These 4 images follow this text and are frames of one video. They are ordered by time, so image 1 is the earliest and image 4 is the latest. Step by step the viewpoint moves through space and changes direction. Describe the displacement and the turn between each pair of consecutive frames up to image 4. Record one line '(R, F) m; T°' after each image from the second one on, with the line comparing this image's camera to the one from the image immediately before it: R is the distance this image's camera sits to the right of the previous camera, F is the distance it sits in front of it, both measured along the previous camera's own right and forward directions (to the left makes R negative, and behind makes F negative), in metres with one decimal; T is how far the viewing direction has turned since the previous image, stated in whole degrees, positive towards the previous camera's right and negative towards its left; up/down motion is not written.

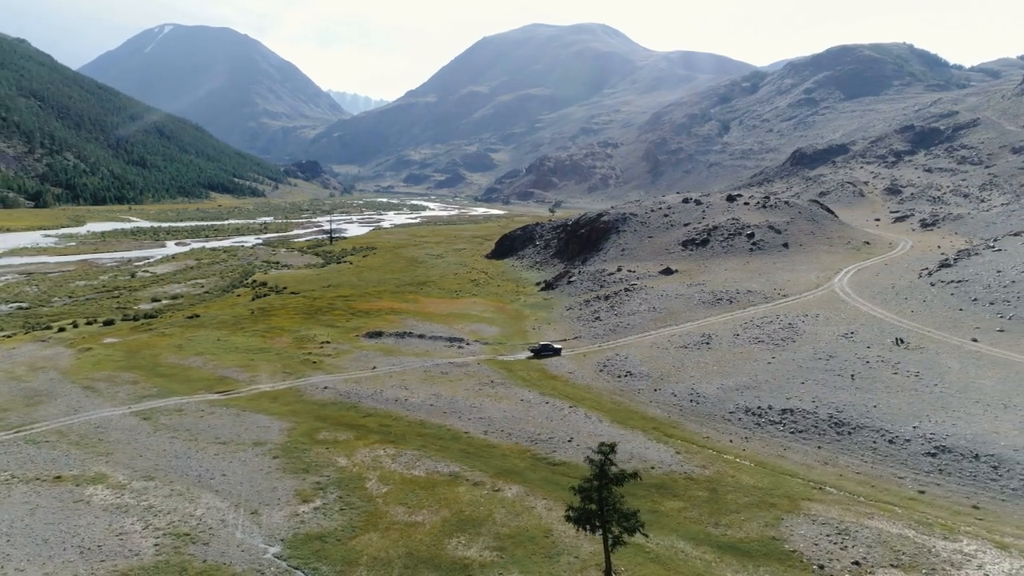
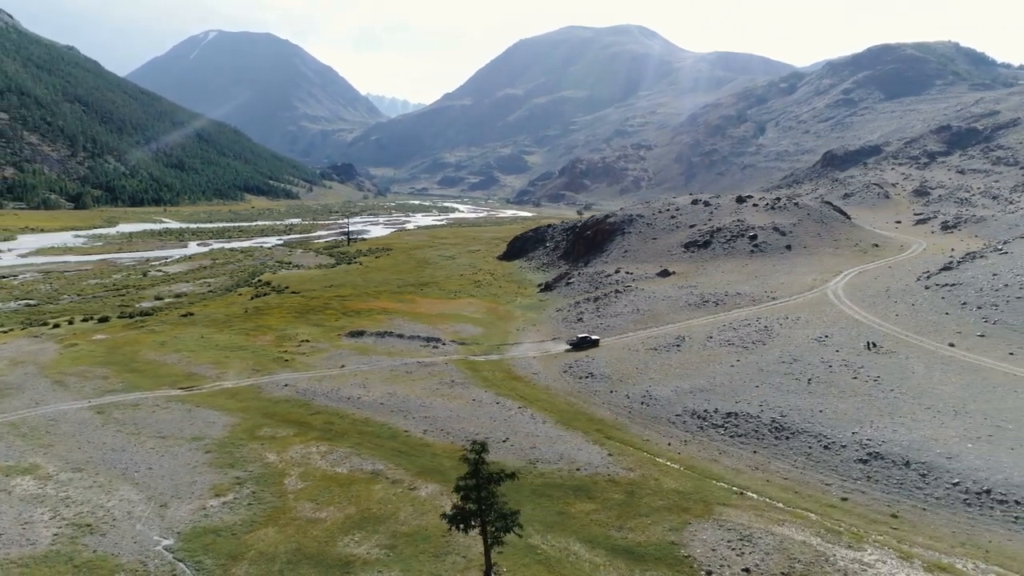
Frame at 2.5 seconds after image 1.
(+4.8, +0.2) m; -2°
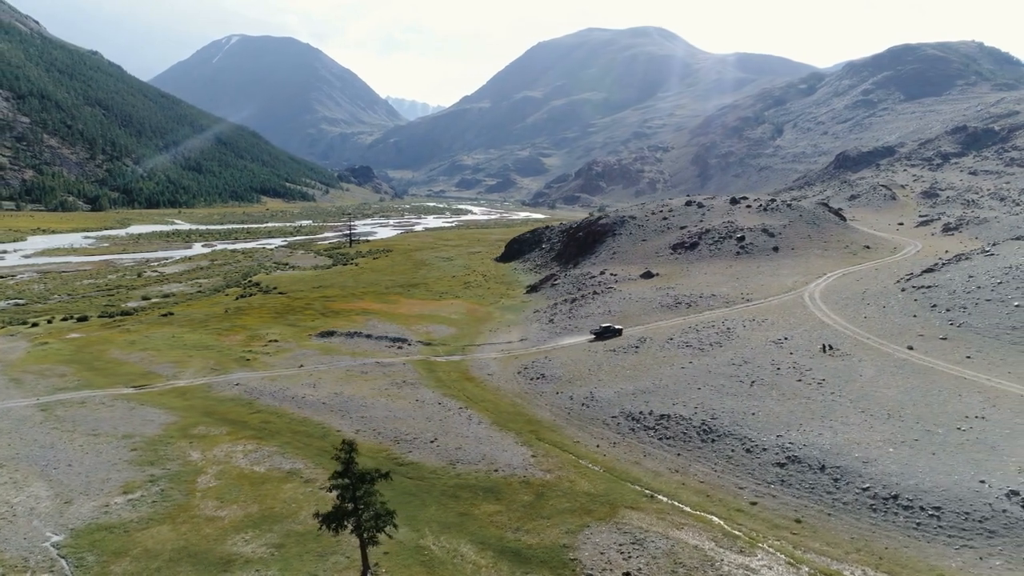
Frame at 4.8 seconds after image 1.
(+4.4, +0.2) m; -1°
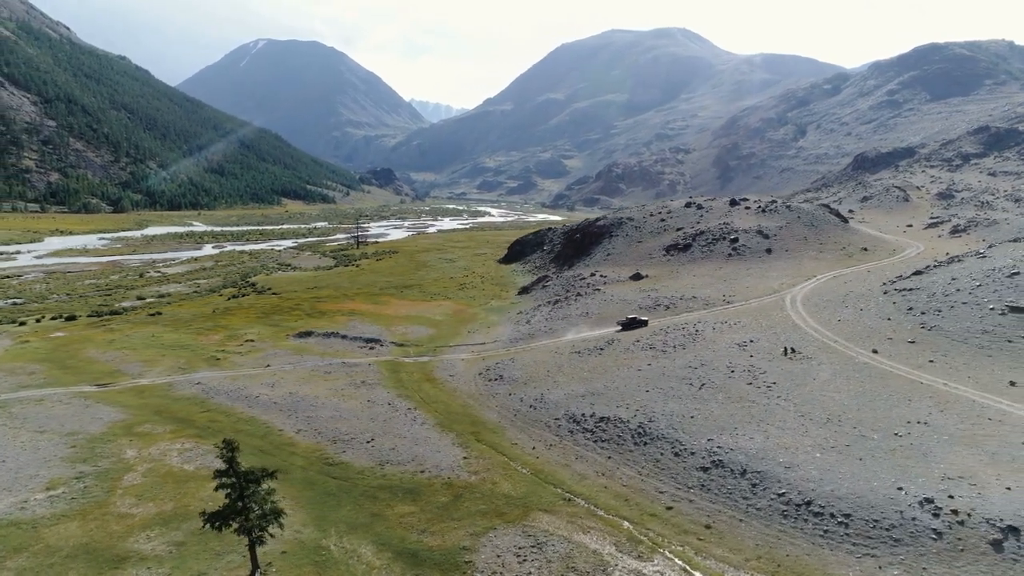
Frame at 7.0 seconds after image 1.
(+4.1, +0.2) m; -1°
